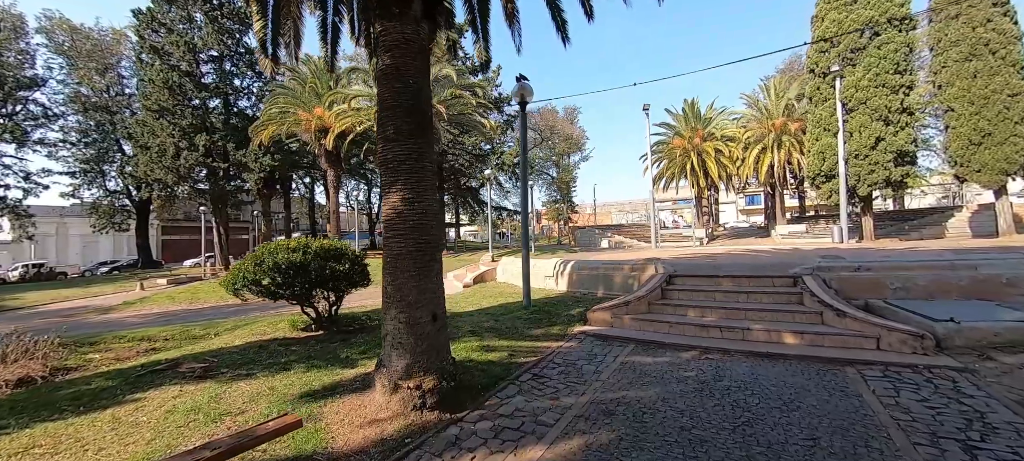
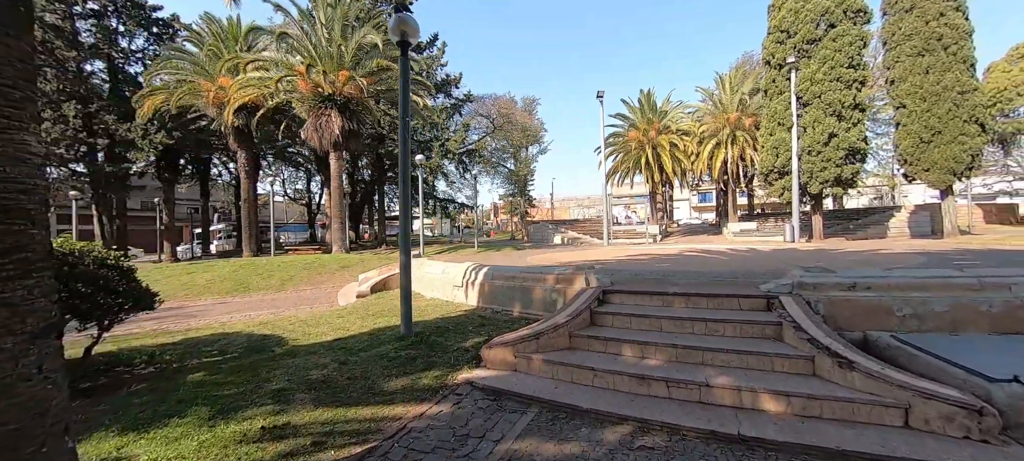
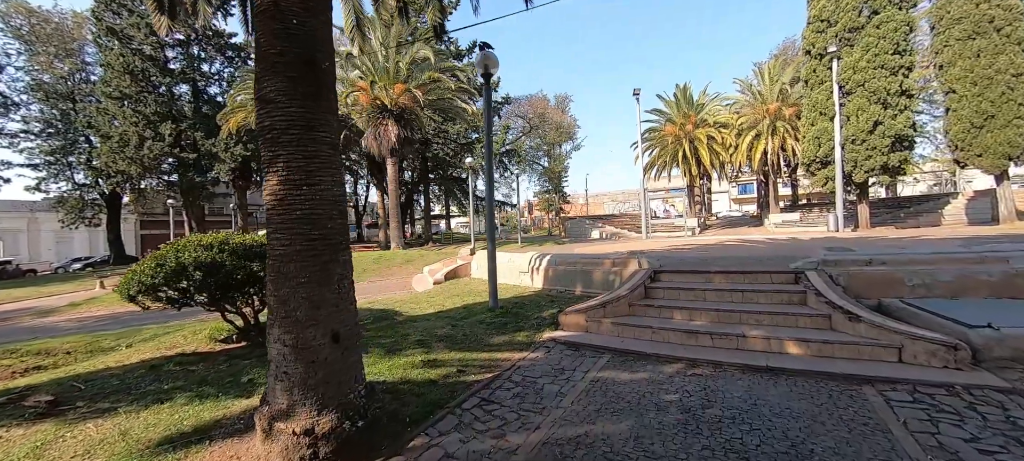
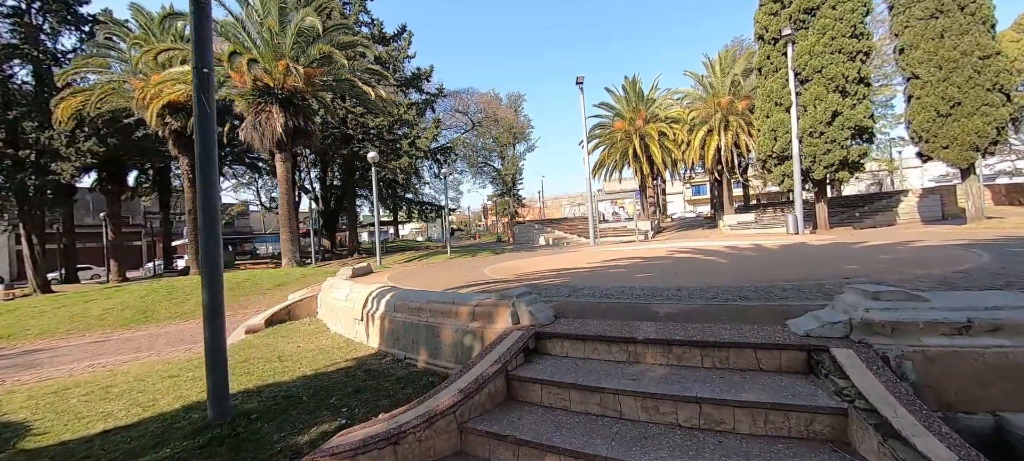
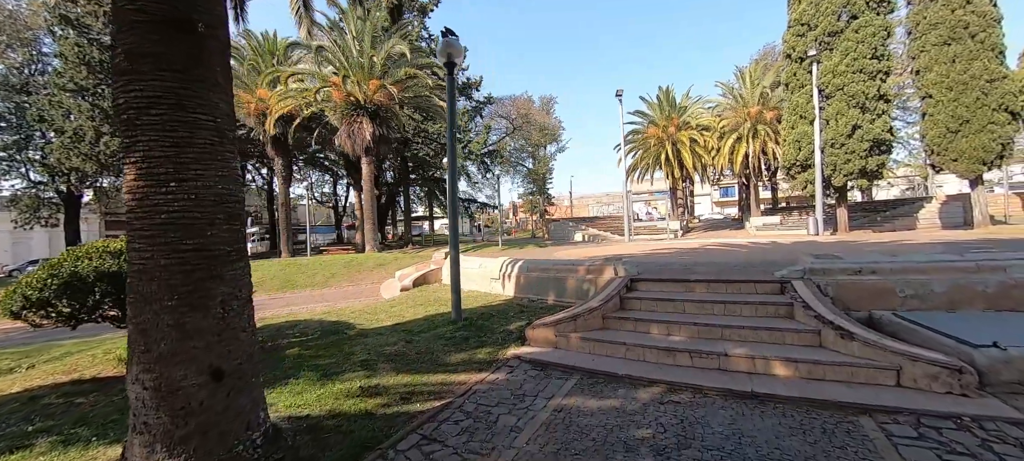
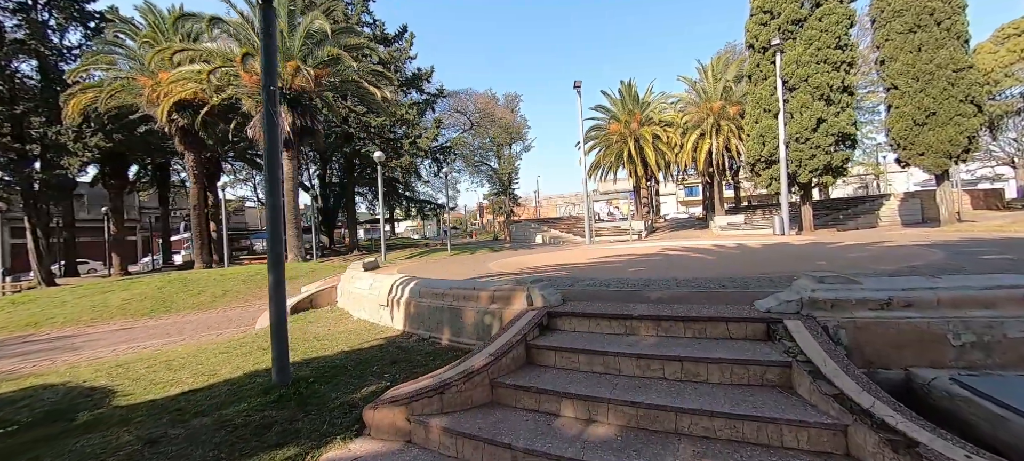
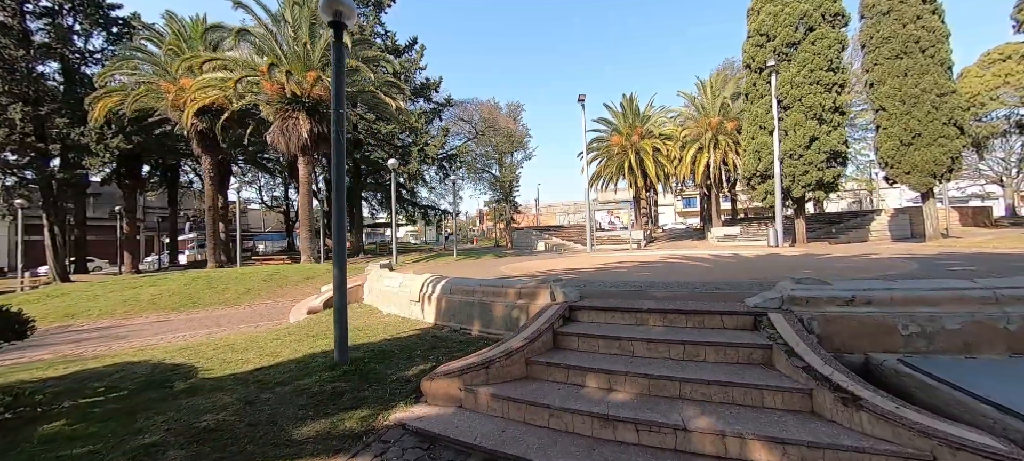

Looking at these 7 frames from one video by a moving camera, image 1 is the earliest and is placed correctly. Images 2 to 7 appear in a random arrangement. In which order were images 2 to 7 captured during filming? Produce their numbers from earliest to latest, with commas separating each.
3, 5, 2, 7, 6, 4
